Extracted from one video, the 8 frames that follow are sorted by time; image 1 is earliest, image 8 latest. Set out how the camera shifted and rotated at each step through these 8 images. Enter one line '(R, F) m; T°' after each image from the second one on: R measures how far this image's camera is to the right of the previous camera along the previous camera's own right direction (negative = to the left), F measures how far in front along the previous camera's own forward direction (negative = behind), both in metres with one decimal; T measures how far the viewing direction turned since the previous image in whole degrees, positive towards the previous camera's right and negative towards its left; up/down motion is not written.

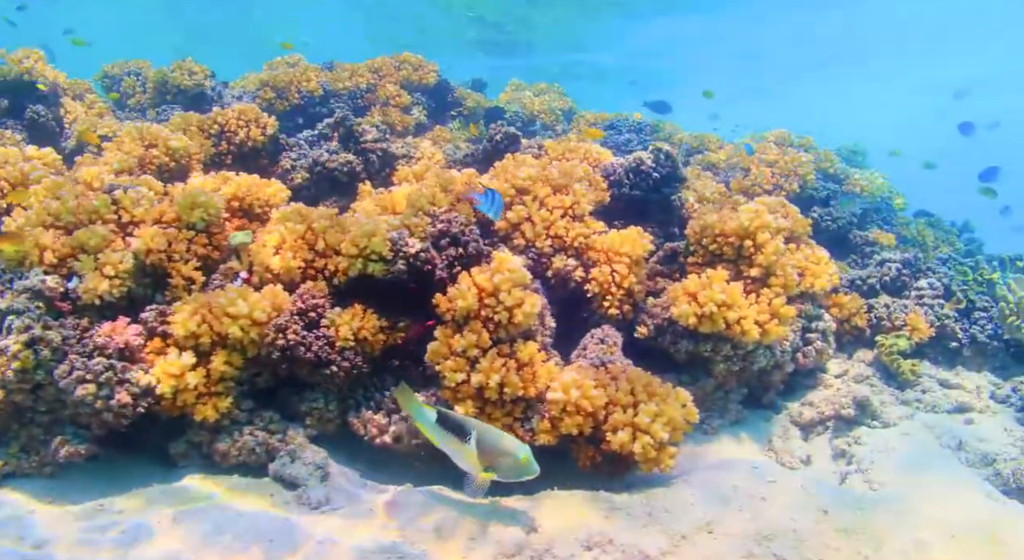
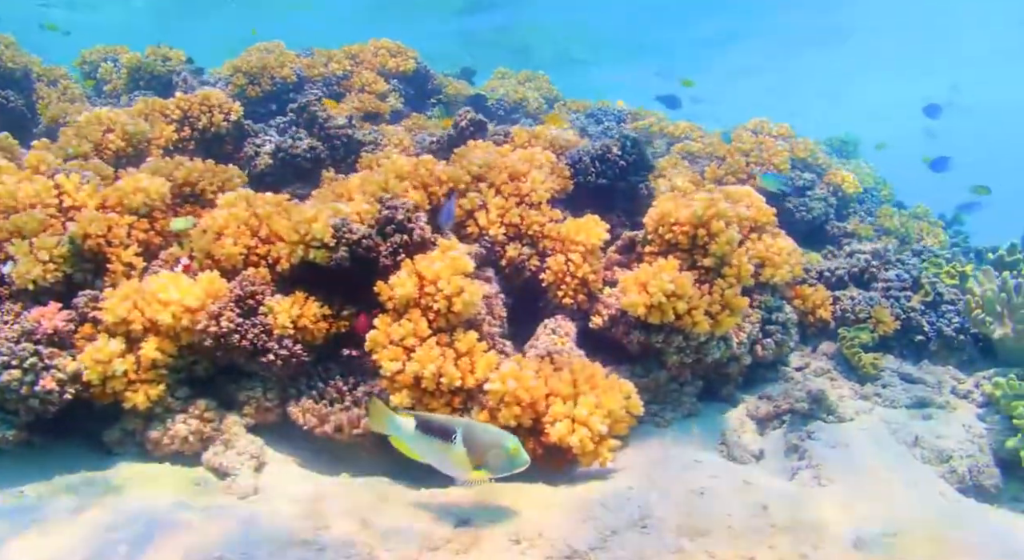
(+0.5, +0.1) m; -1°
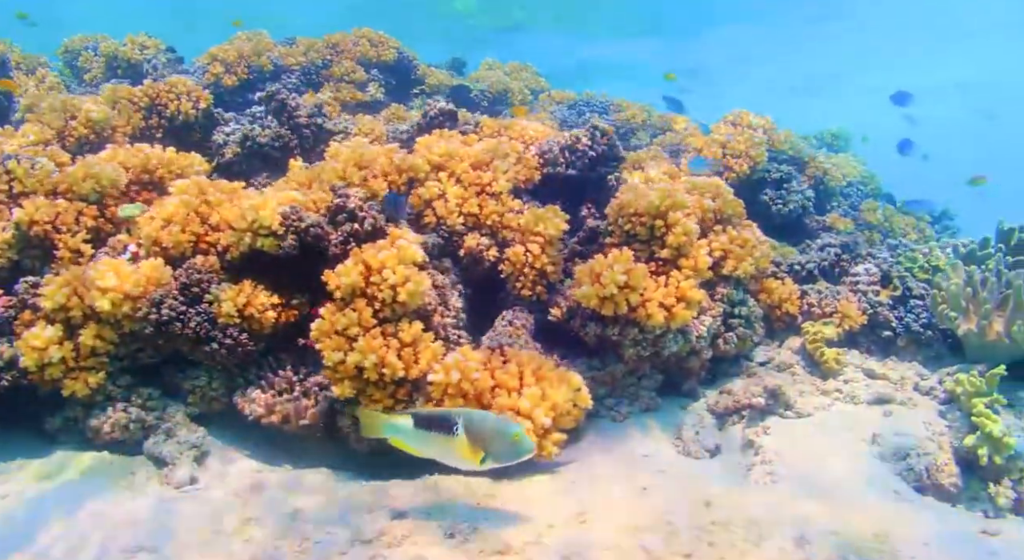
(+0.5, +0.1) m; -1°
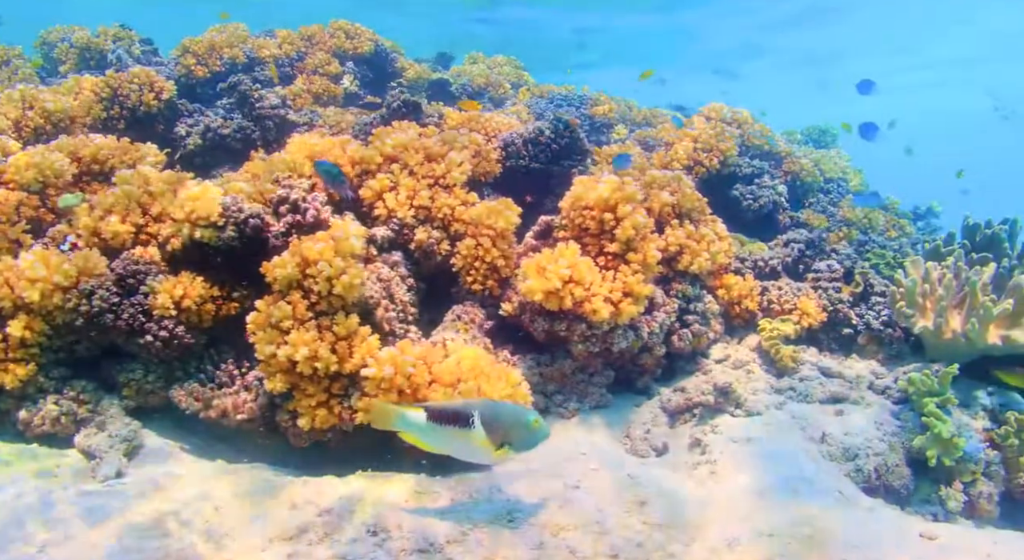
(+0.5, +0.1) m; -1°
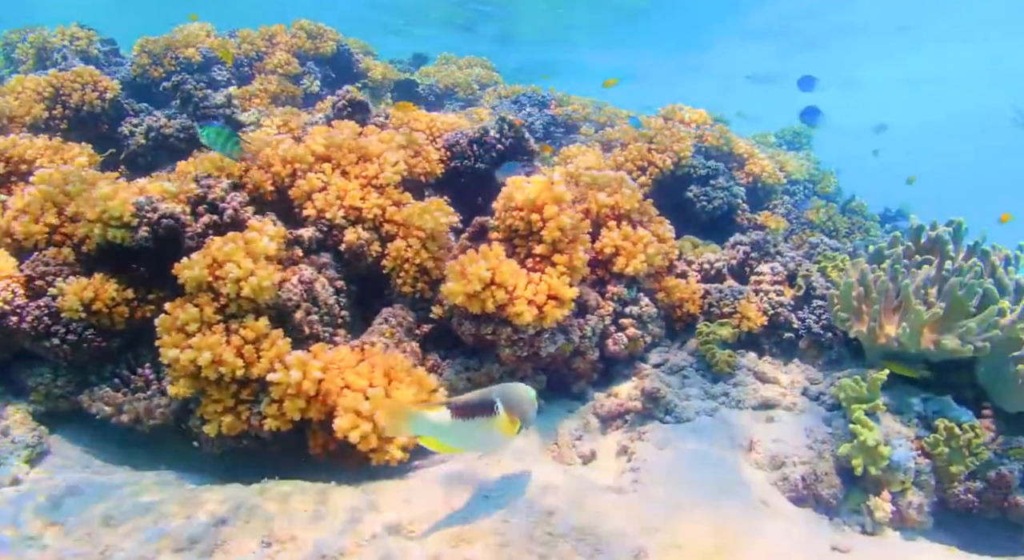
(+0.6, +0.1) m; 0°
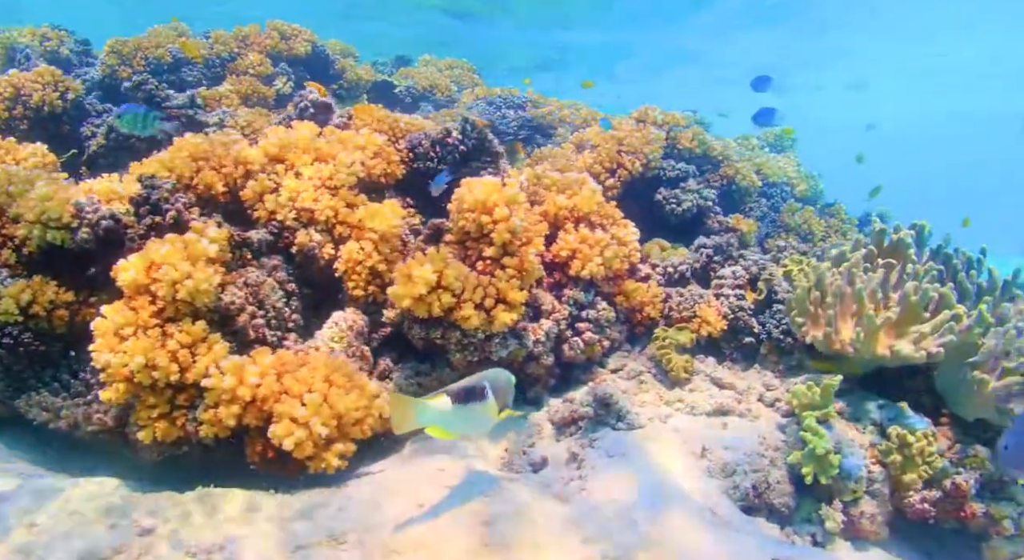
(+0.4, +0.1) m; 0°
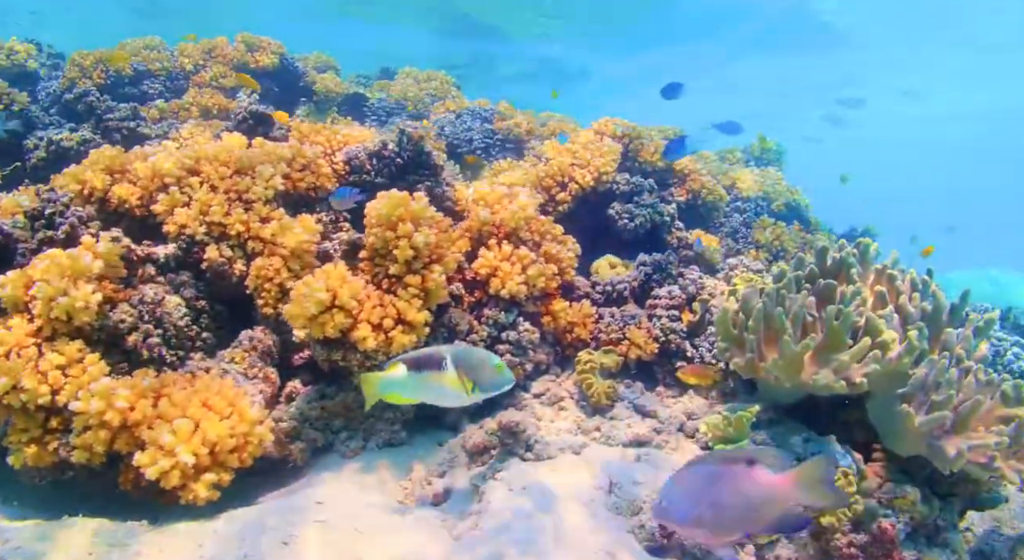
(+0.9, +0.3) m; -2°
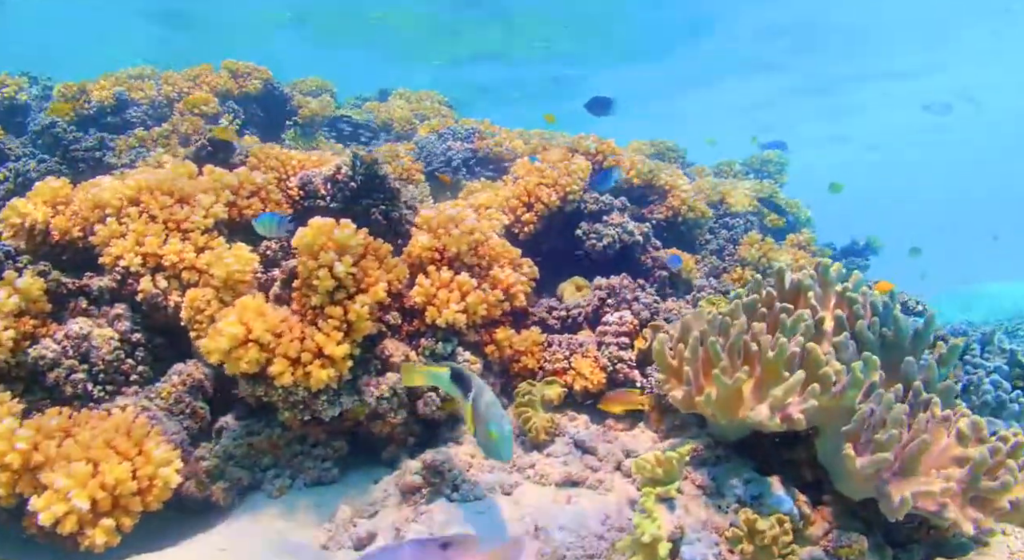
(+0.8, +0.3) m; -3°
